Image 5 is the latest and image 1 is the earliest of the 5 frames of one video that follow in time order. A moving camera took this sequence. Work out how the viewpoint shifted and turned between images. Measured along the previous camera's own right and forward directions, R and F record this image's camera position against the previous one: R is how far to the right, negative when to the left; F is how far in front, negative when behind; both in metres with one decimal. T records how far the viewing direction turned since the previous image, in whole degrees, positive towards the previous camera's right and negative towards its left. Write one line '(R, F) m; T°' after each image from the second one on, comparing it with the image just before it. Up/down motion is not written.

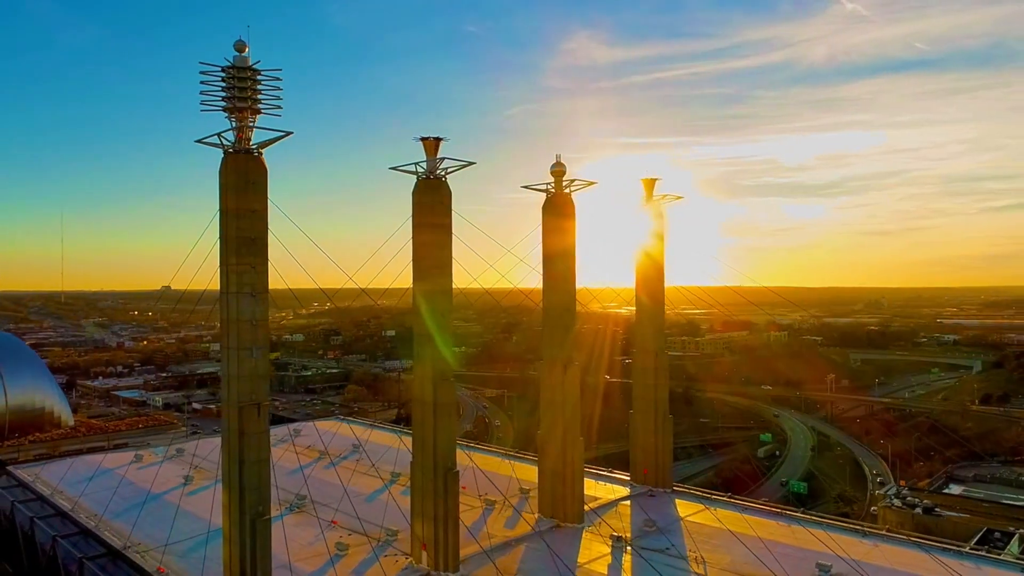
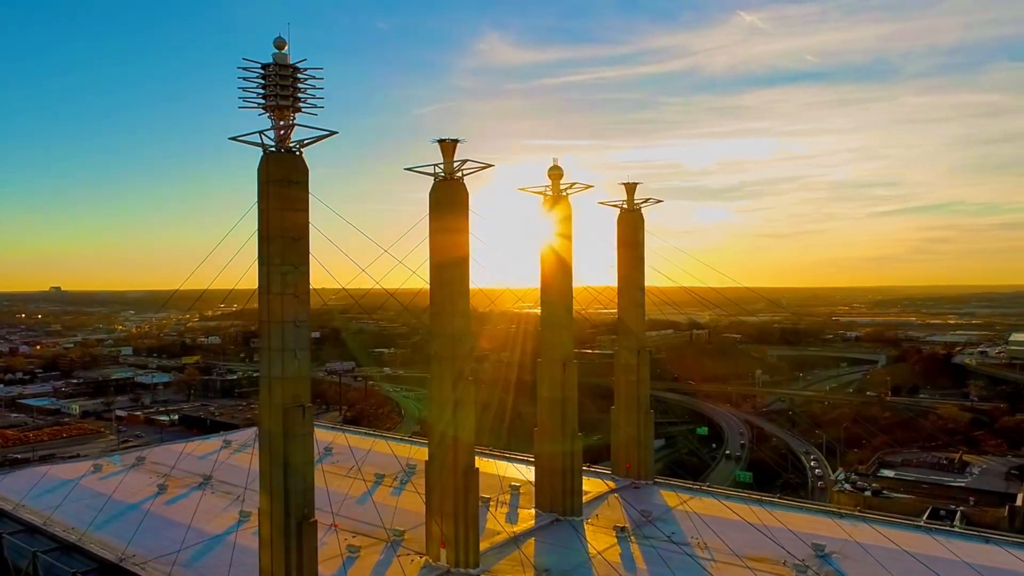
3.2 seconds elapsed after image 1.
(-2.5, -0.3) m; +7°
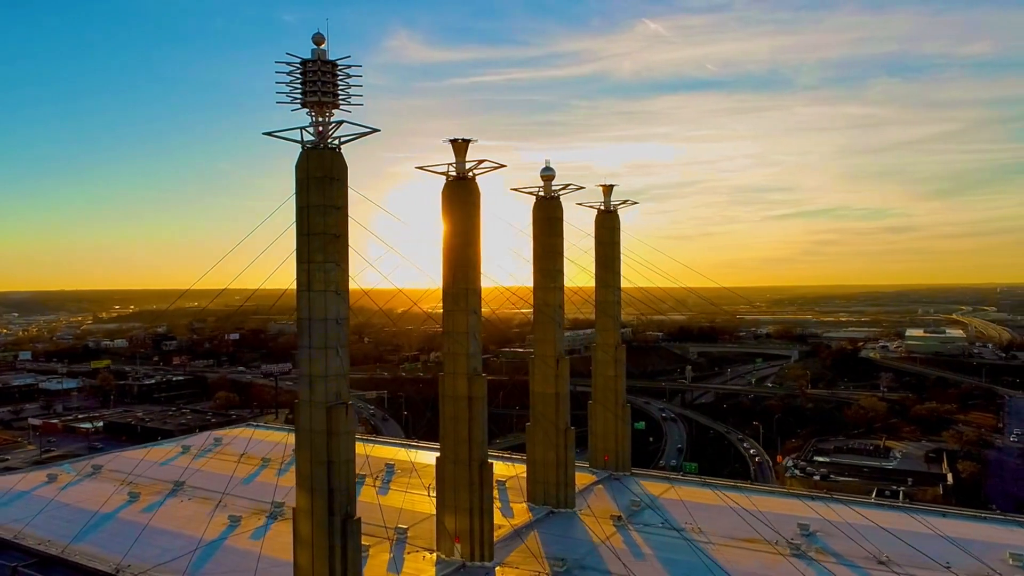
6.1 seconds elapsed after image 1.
(-2.5, -0.3) m; +7°
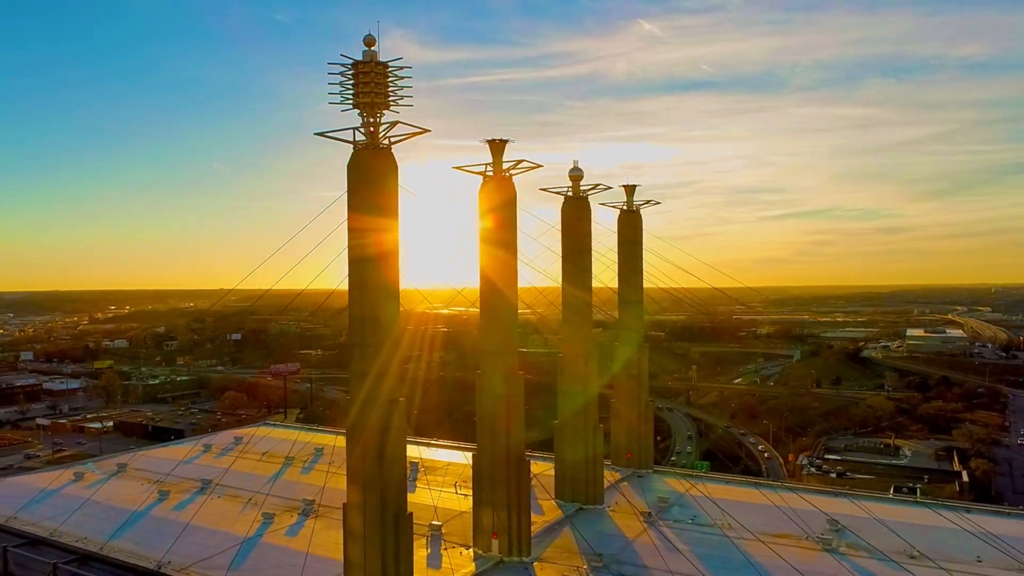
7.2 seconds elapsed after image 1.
(-1.0, -0.2) m; 0°
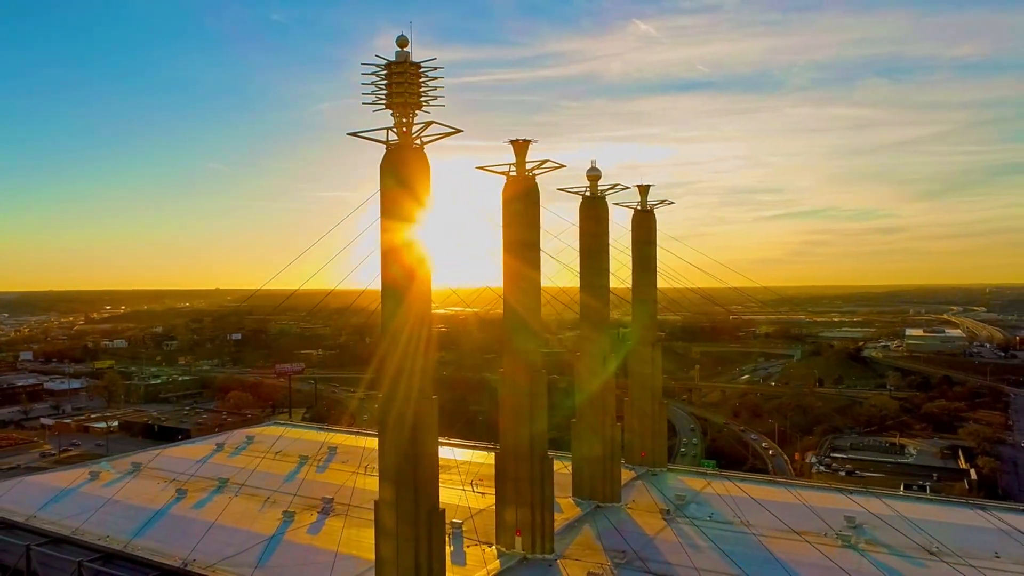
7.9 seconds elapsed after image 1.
(-0.7, -0.1) m; 0°
